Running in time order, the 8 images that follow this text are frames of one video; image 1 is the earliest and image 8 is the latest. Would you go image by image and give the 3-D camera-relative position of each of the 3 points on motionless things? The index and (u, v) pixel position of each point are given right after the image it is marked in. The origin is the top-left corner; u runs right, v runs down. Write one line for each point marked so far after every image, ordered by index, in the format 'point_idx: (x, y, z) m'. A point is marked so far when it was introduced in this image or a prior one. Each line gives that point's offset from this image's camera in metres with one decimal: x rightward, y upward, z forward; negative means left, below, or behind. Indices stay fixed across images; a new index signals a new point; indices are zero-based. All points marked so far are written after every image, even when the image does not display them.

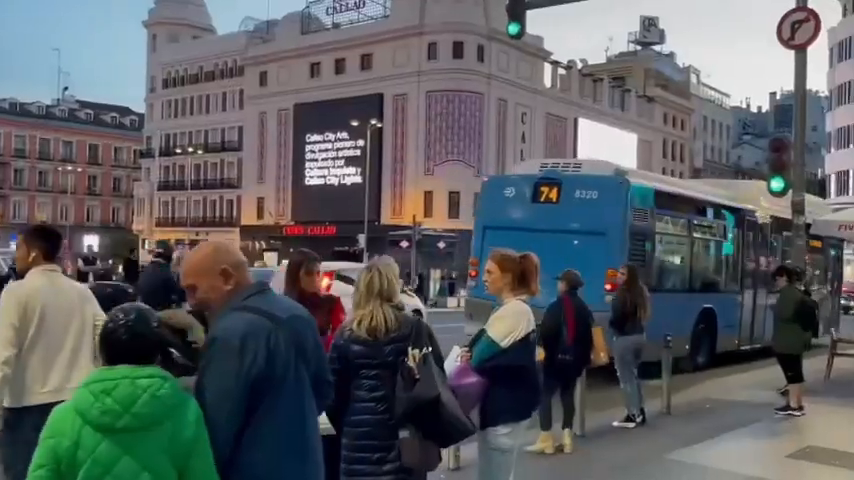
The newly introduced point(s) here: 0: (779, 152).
0: (+4.7, +1.2, +12.4) m
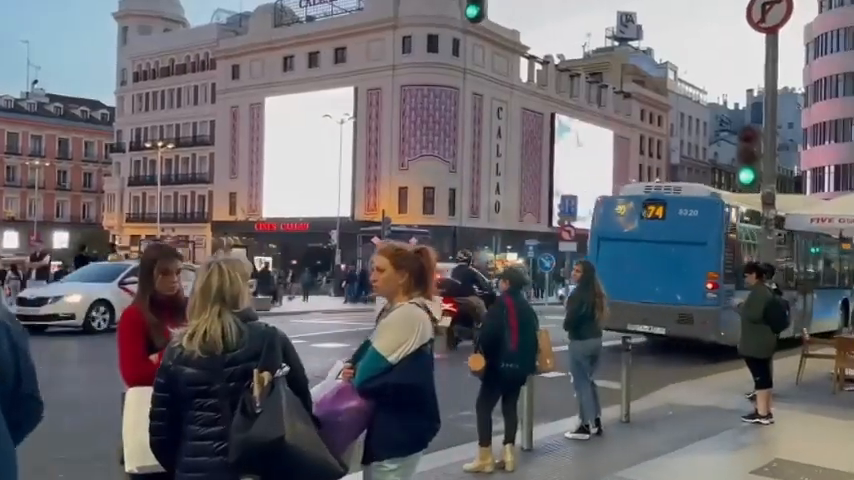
0: (+4.1, +1.2, +11.7) m
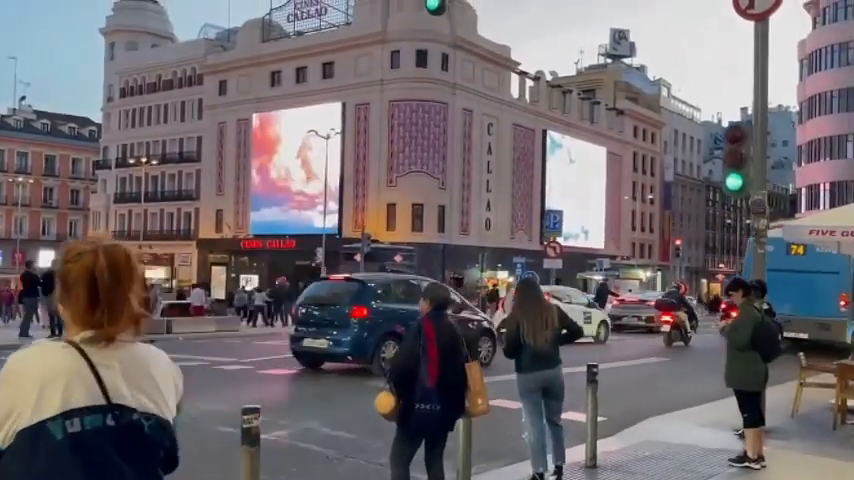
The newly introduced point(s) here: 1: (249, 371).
0: (+3.5, +1.1, +10.4) m
1: (-2.9, -2.2, +15.3) m
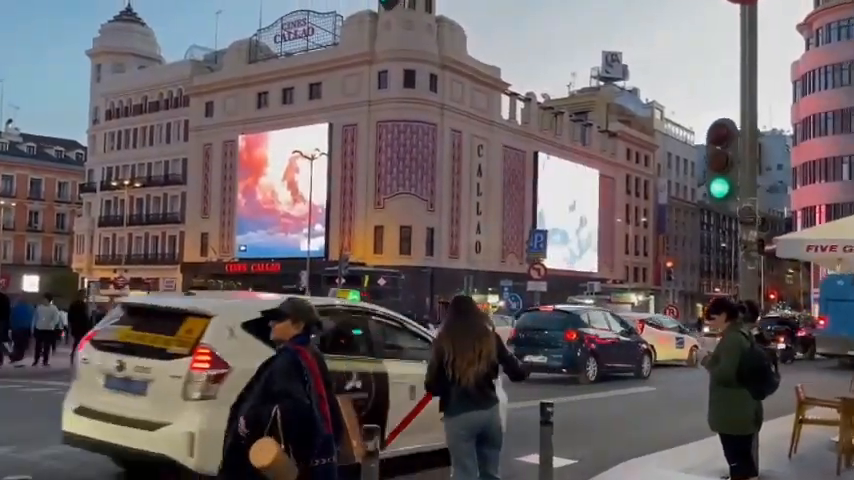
0: (+2.9, +0.9, +9.1) m
1: (-3.5, -2.5, +13.8) m
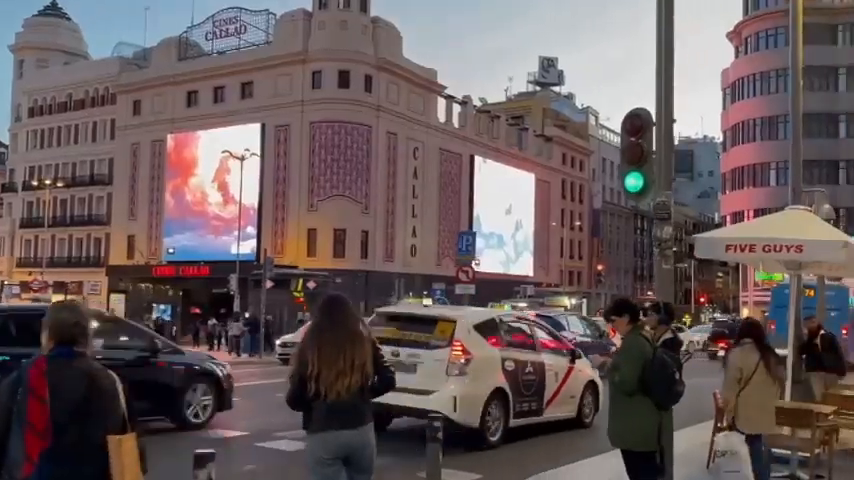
0: (+1.9, +1.0, +8.5) m
1: (-4.8, -2.4, +12.8) m
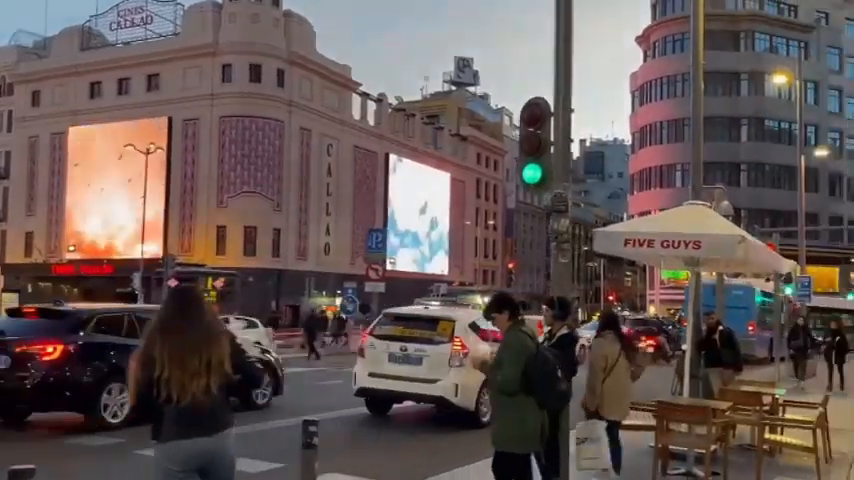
0: (+1.0, +1.0, +8.3) m
1: (-6.1, -2.3, +12.0) m
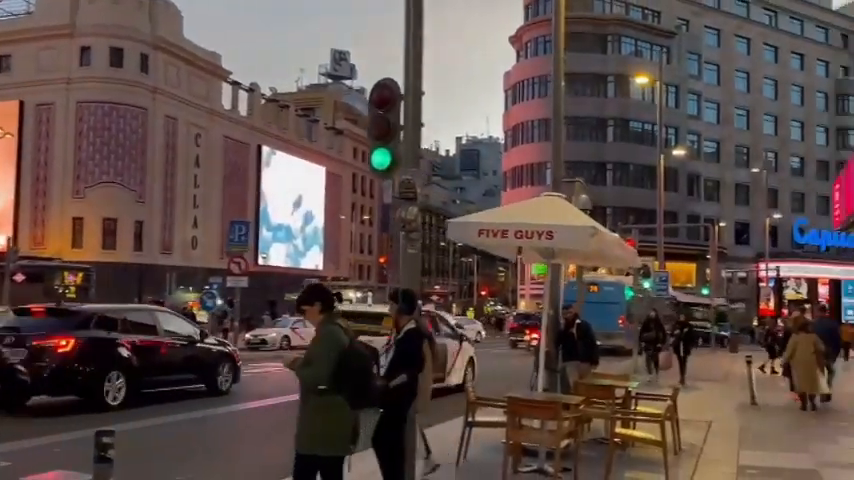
0: (-0.4, +1.1, +7.8) m
1: (-7.9, -2.2, +10.6) m
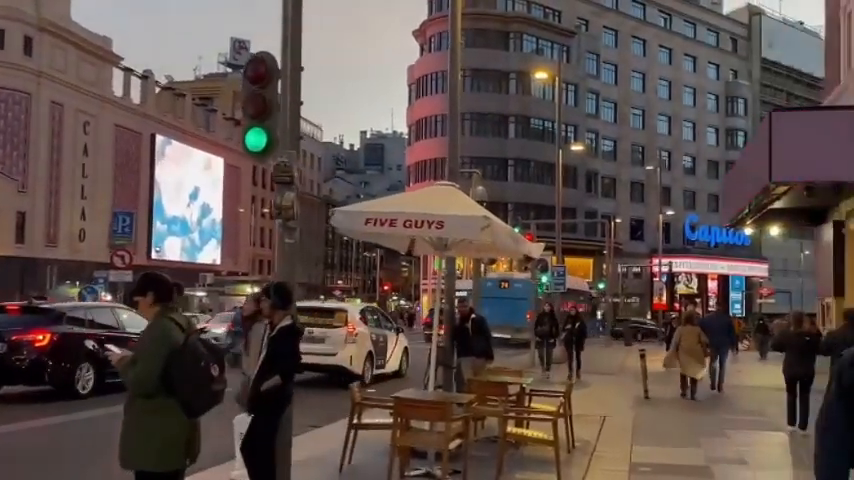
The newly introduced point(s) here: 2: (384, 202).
0: (-1.3, +1.2, +7.2) m
1: (-9.1, -2.0, +9.2) m
2: (-0.4, +0.3, +8.8) m
